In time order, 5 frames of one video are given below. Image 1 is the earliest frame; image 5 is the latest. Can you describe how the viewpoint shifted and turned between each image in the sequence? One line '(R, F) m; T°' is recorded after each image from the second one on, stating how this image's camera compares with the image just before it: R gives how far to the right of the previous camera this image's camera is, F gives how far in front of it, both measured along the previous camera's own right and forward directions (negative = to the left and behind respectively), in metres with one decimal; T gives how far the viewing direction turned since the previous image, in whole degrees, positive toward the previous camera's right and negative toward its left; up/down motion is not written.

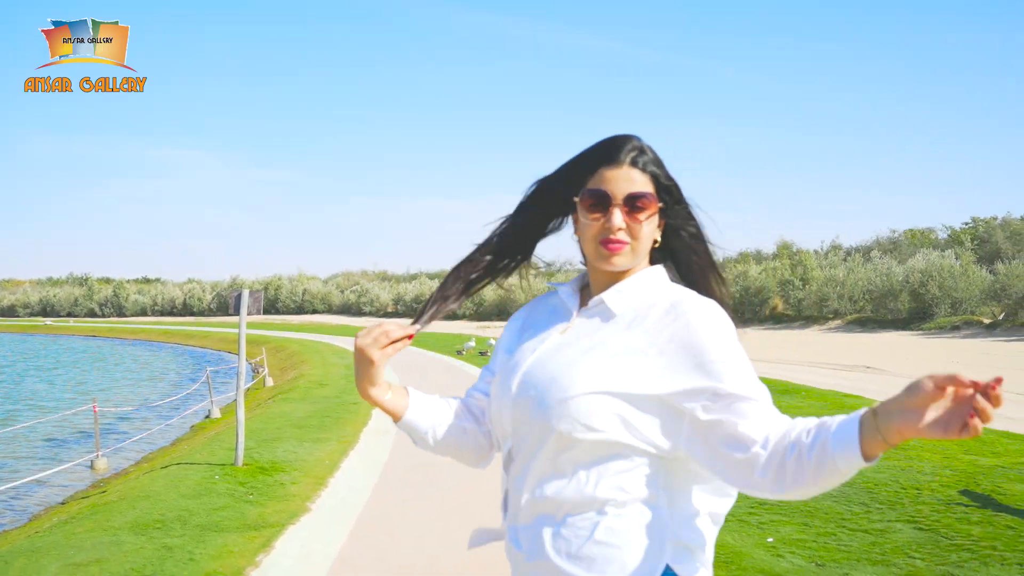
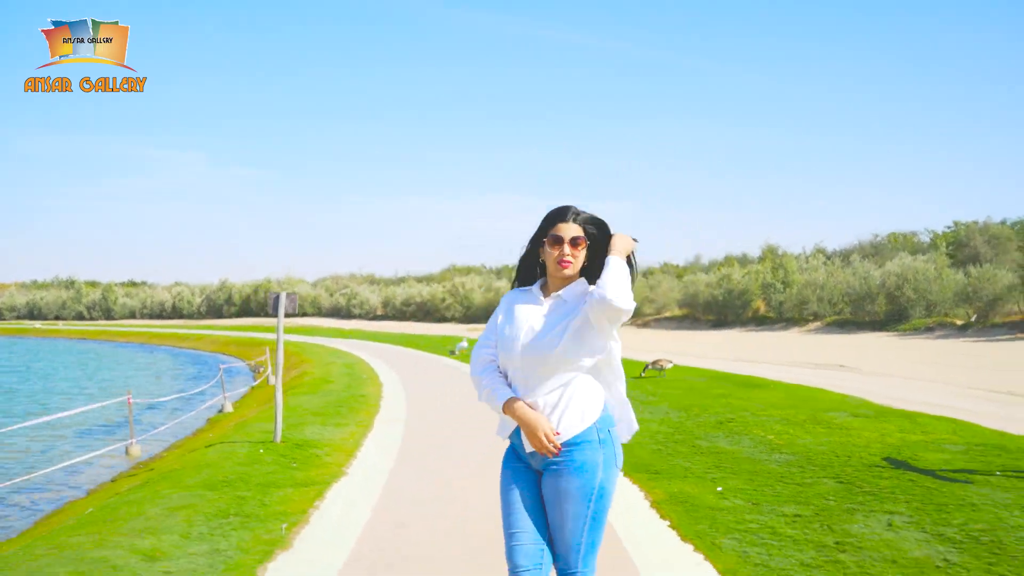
(0.0, -1.1) m; +1°
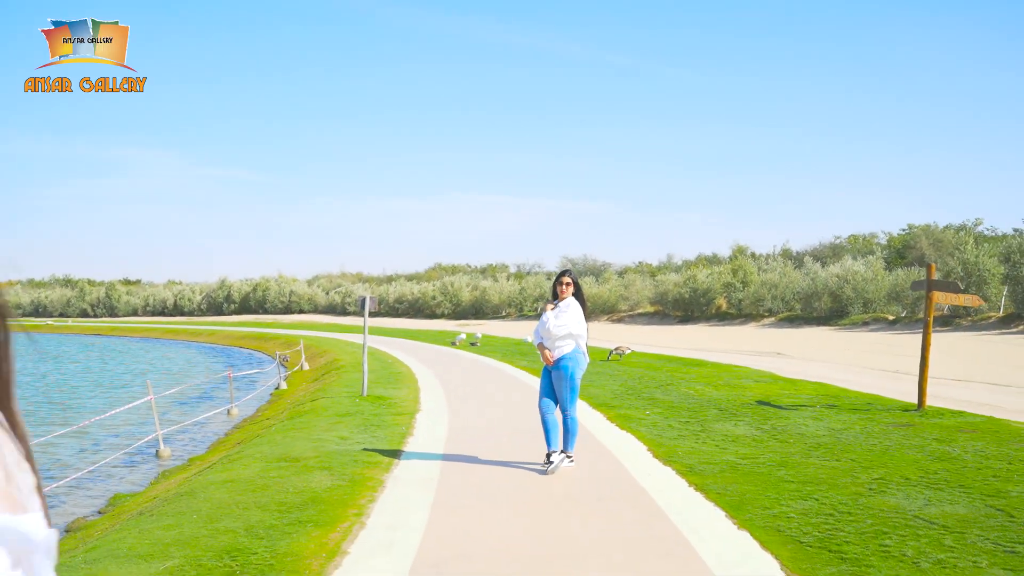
(-0.6, -5.5) m; +1°
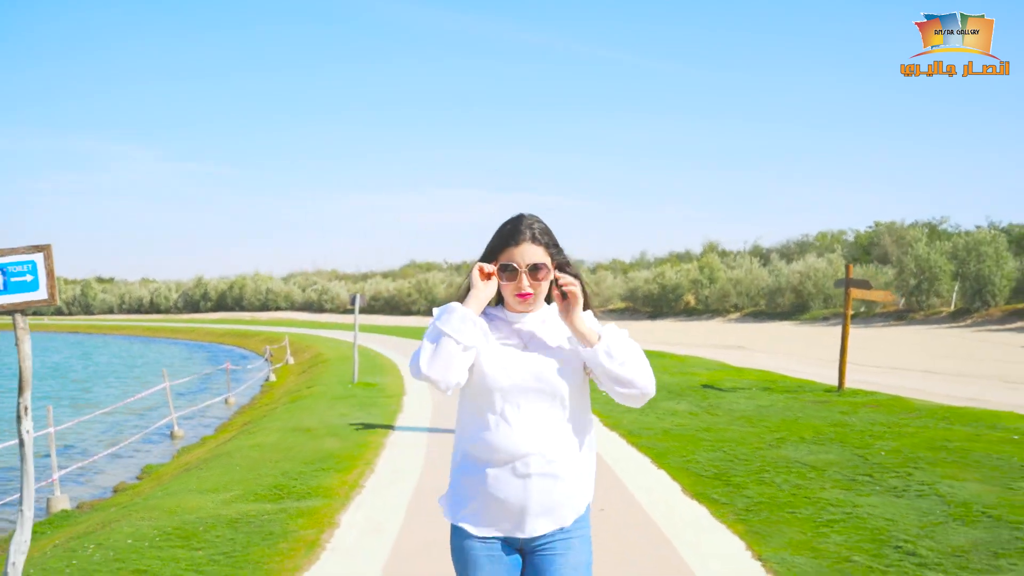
(0.0, -2.0) m; +2°
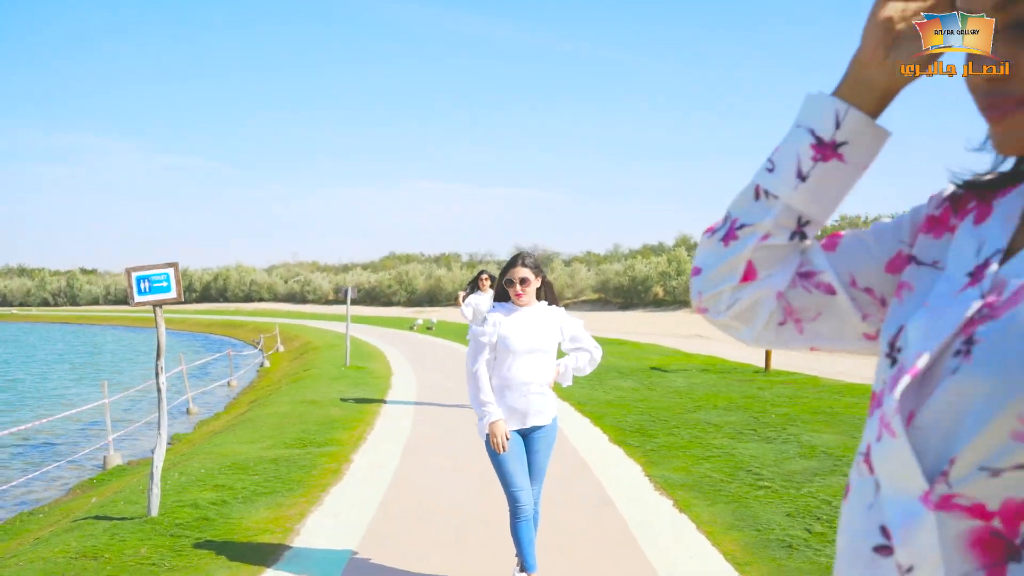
(+0.1, -2.4) m; +2°
